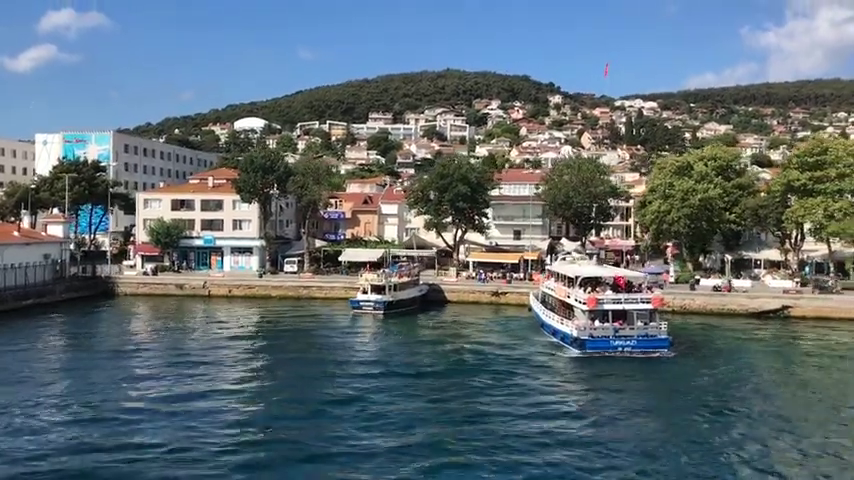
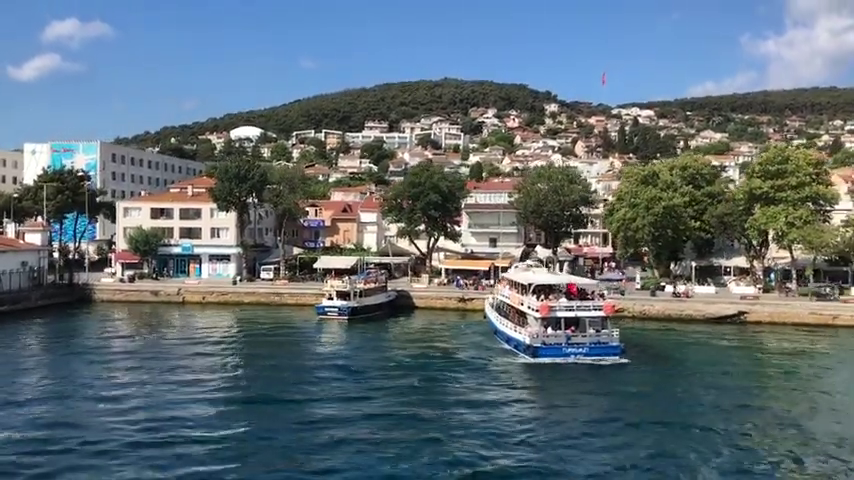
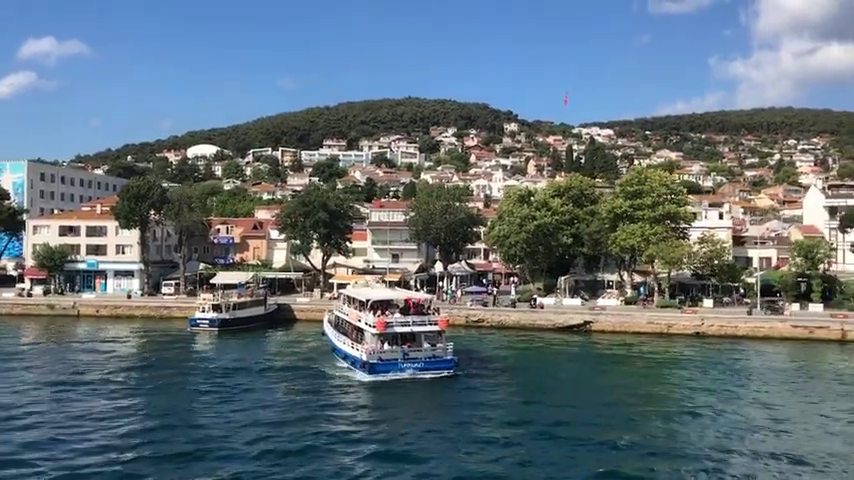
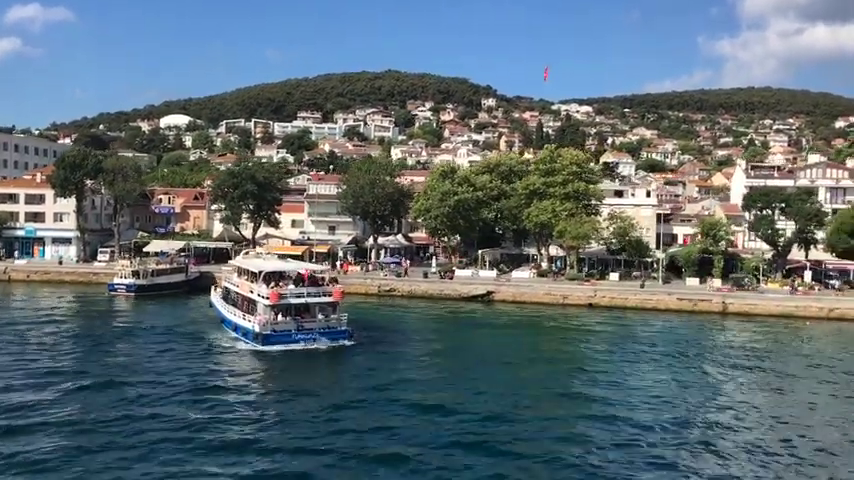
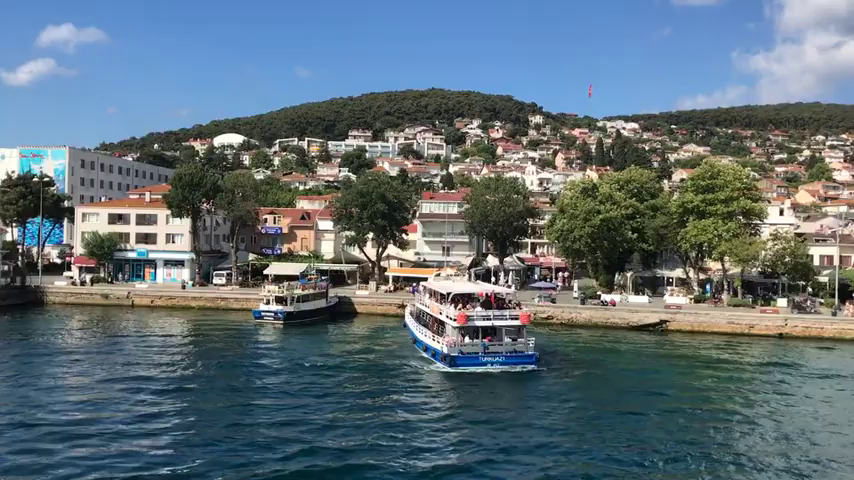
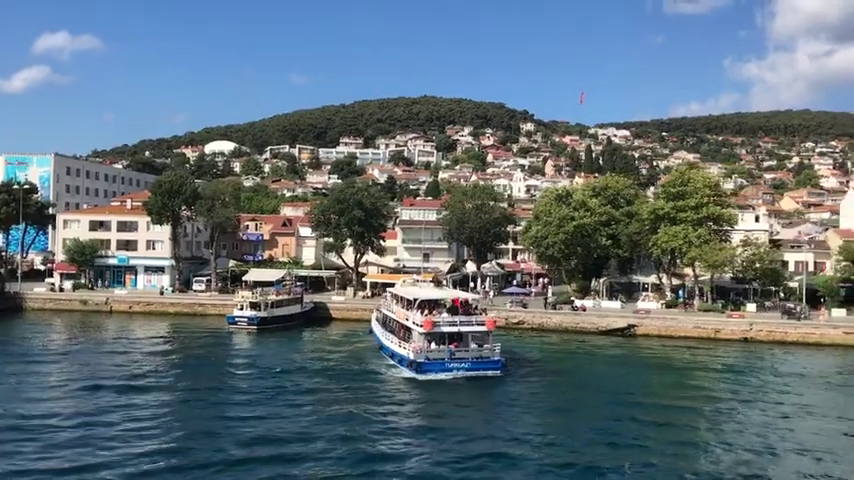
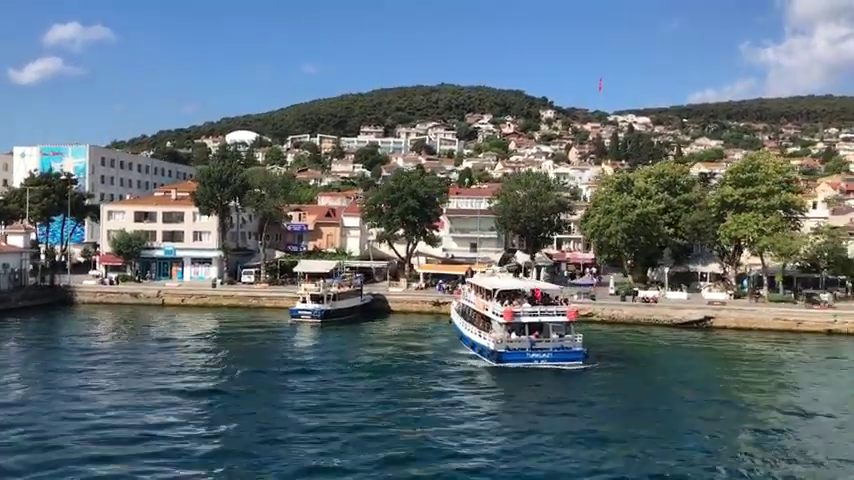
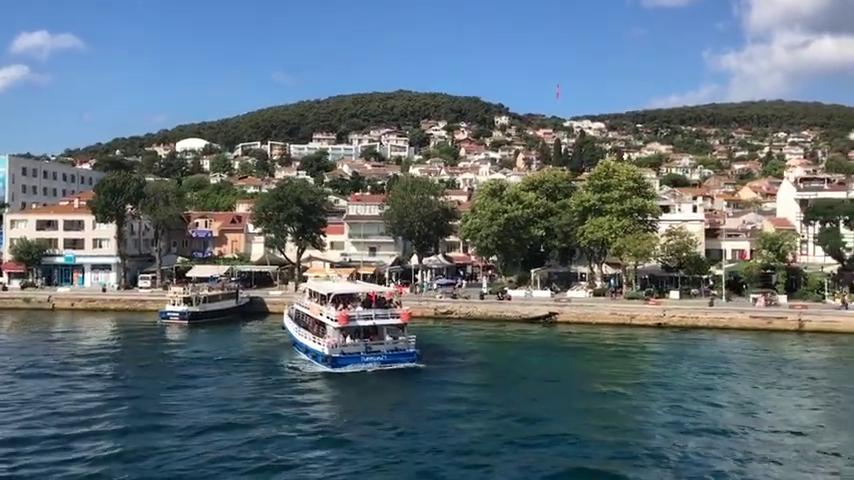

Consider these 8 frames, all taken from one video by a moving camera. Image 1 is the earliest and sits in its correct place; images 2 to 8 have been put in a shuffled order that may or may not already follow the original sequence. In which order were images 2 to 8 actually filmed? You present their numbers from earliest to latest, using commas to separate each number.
2, 7, 5, 6, 3, 8, 4
